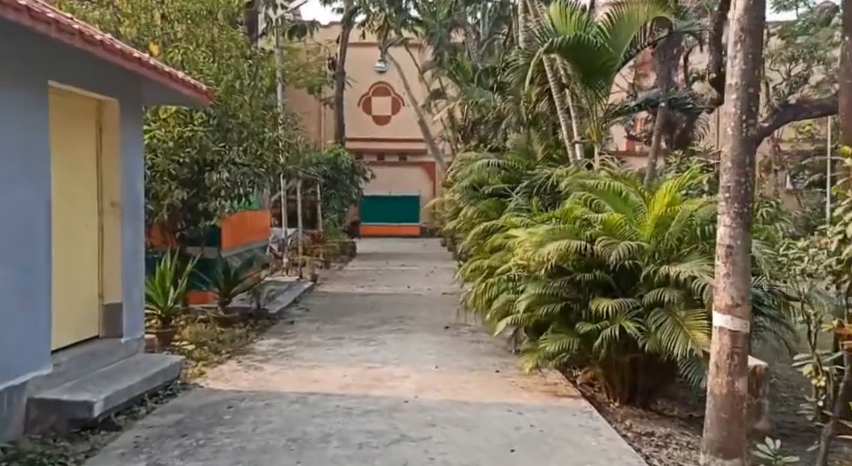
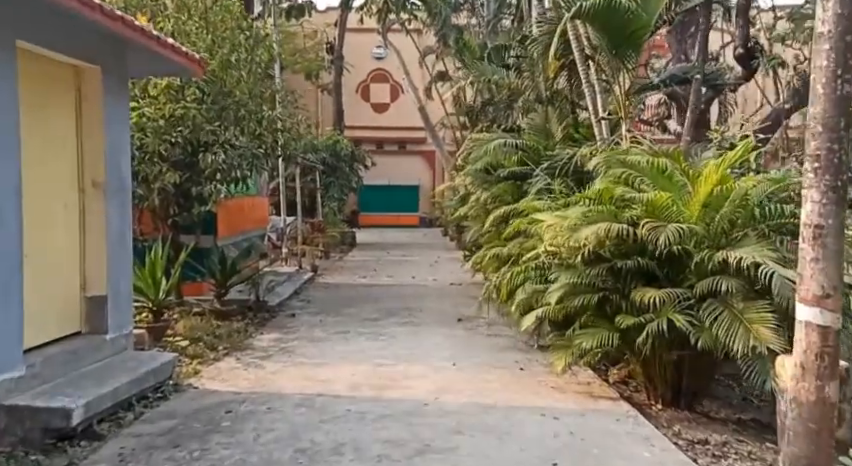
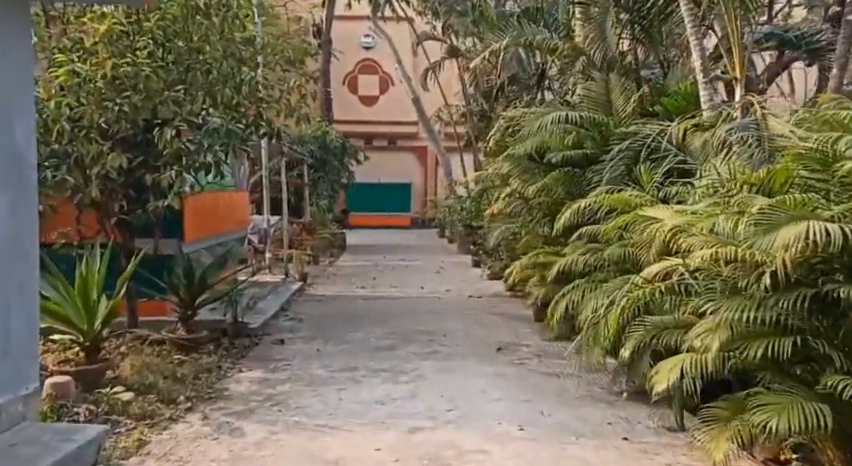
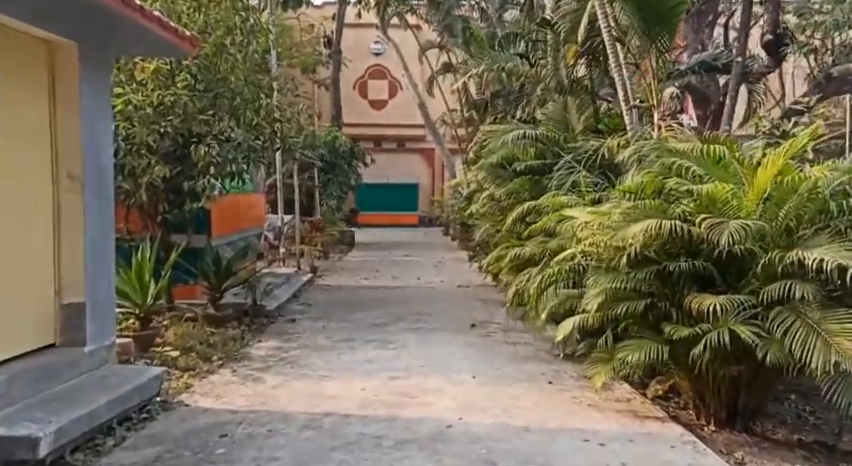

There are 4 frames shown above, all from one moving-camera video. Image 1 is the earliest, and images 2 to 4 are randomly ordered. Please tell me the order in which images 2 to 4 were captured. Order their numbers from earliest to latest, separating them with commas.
2, 4, 3
